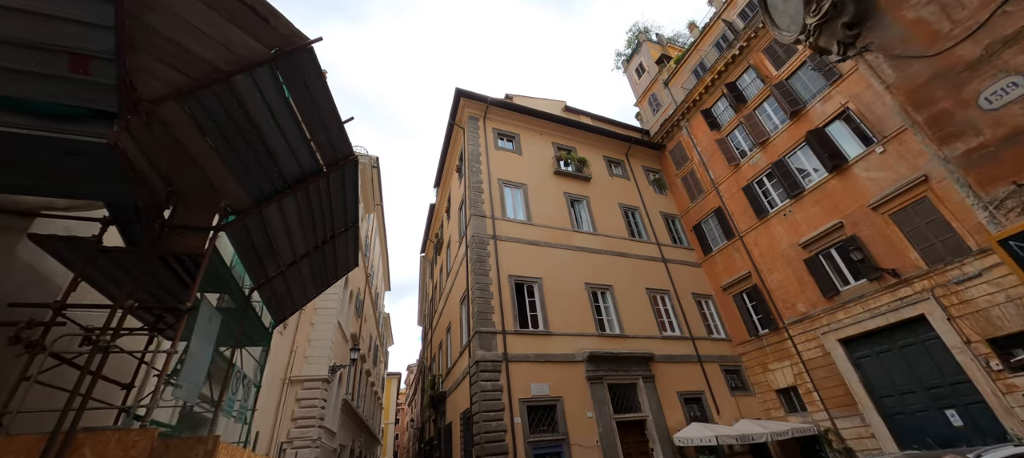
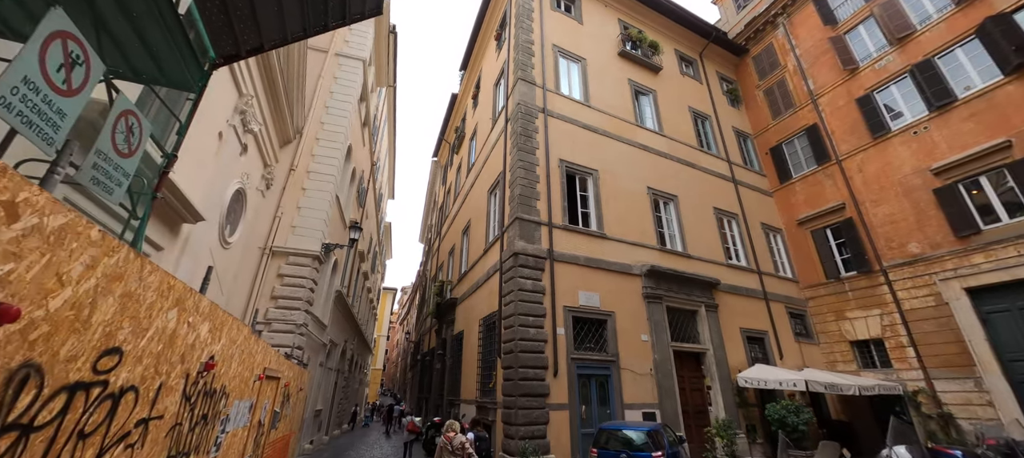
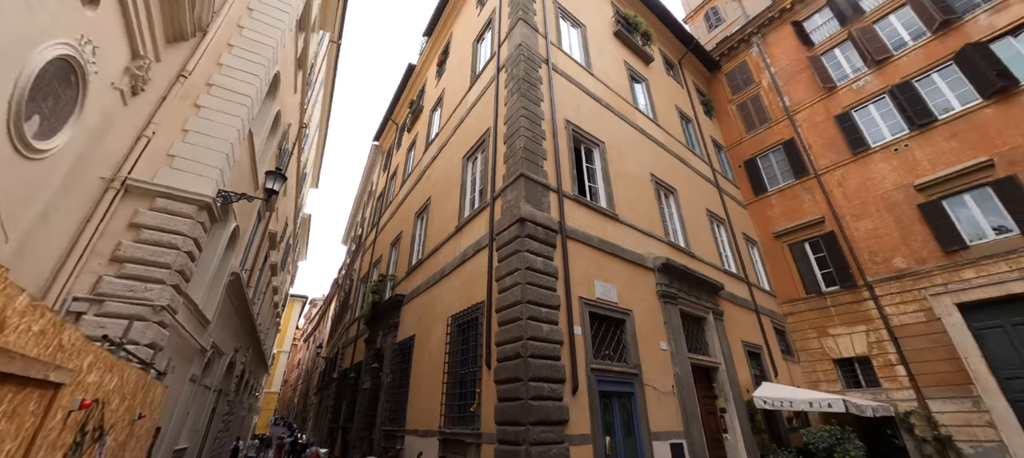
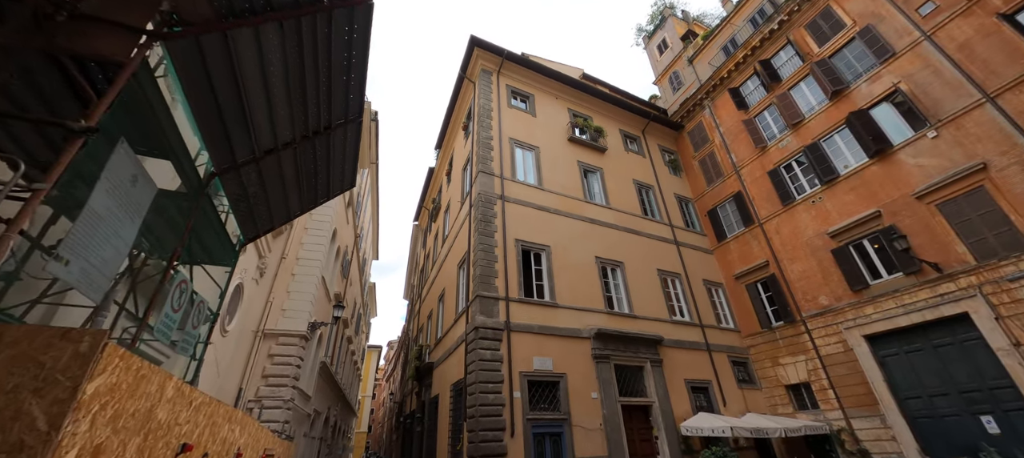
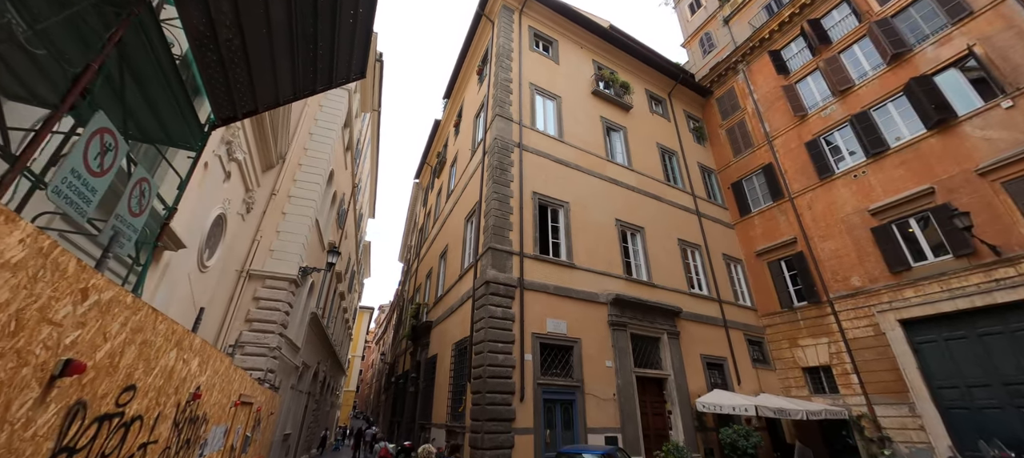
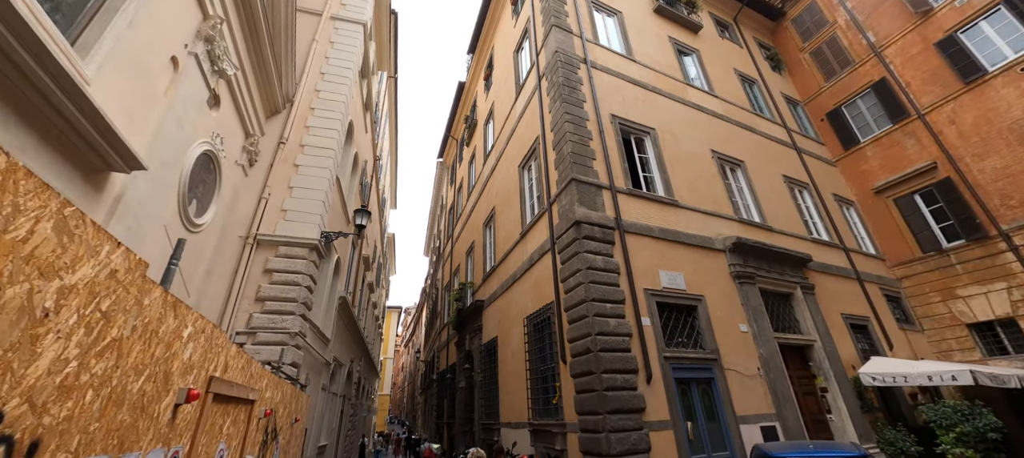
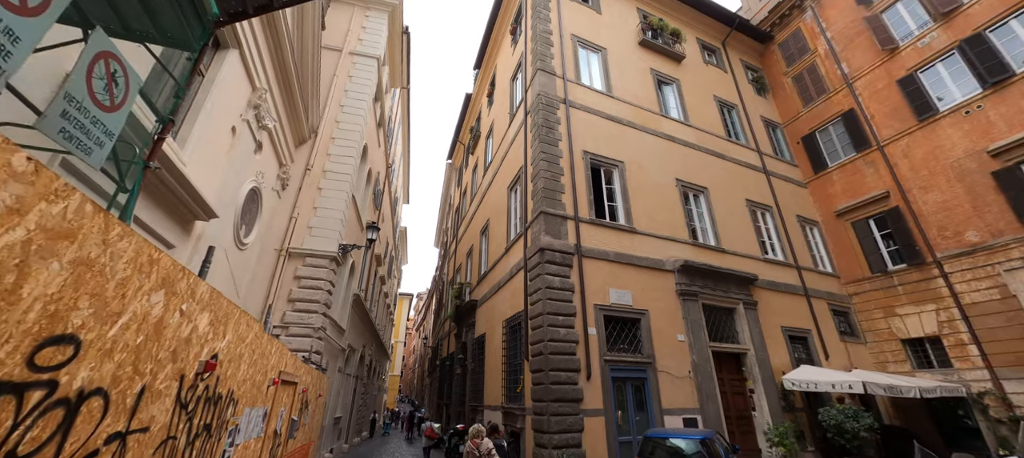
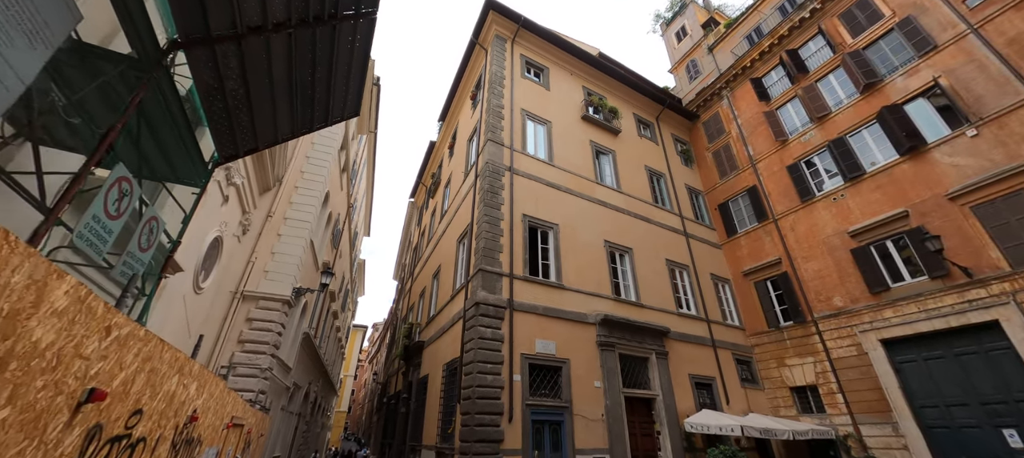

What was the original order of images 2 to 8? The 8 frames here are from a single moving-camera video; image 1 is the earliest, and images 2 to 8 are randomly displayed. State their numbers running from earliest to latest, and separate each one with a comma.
4, 8, 5, 2, 7, 6, 3
